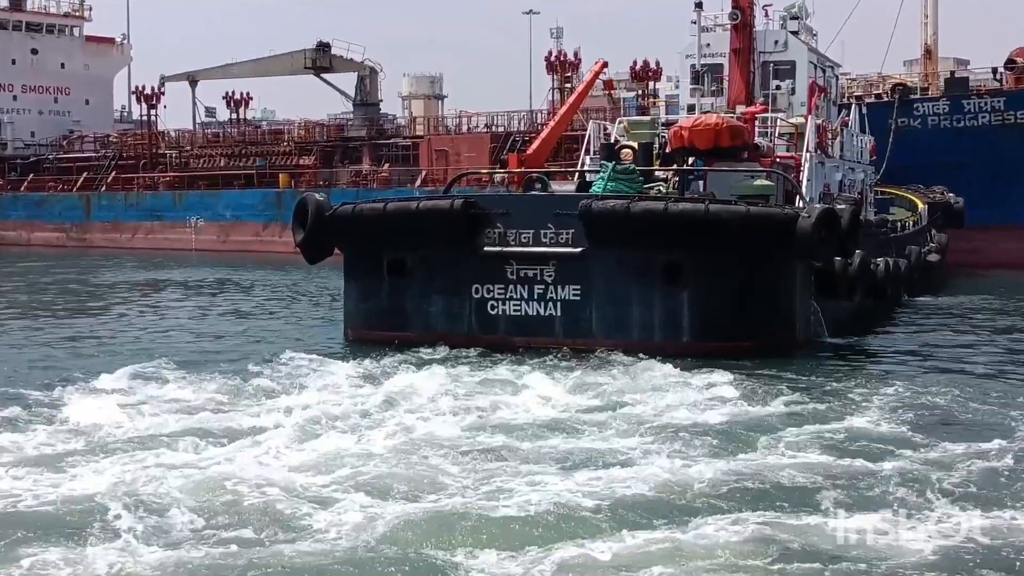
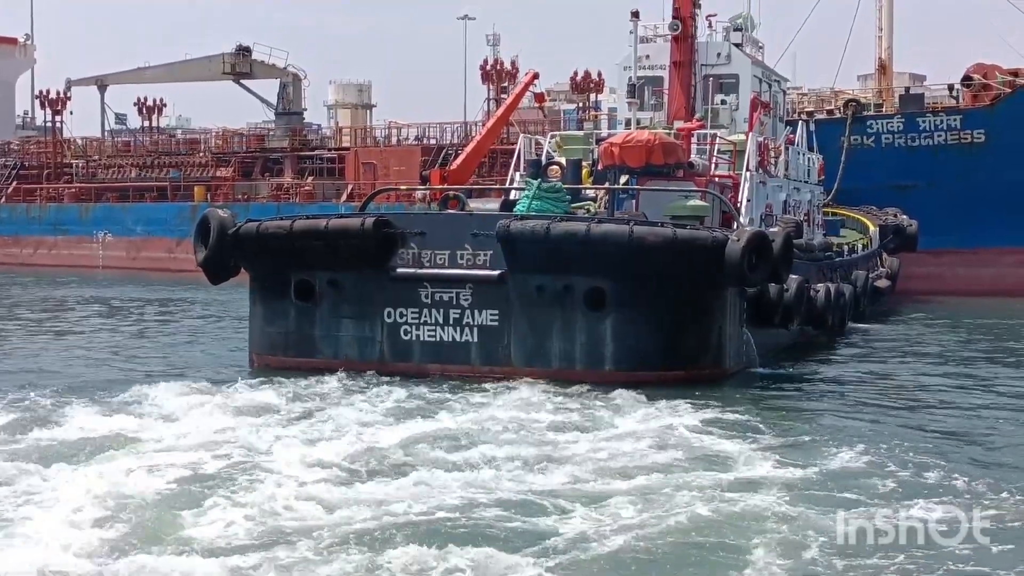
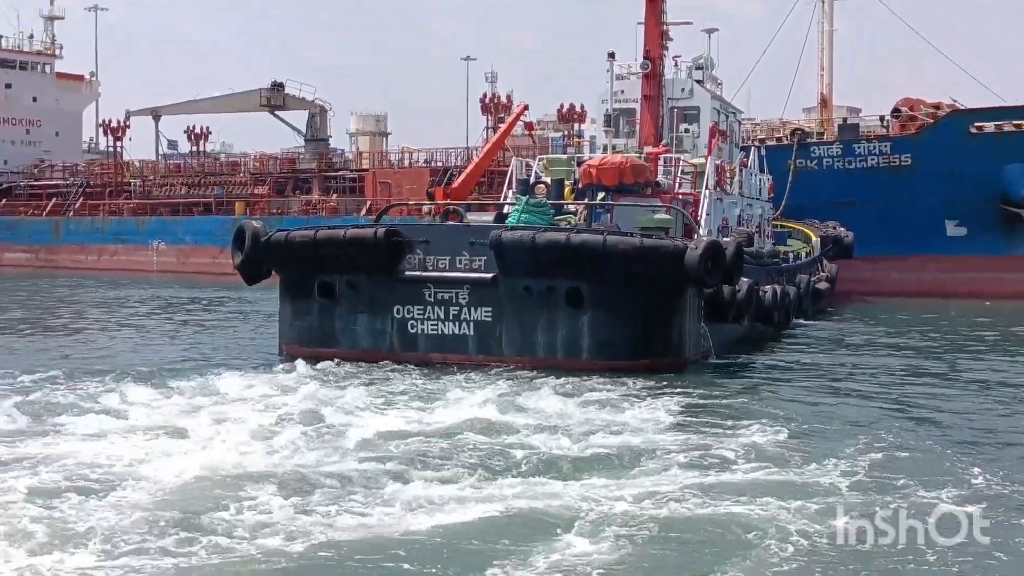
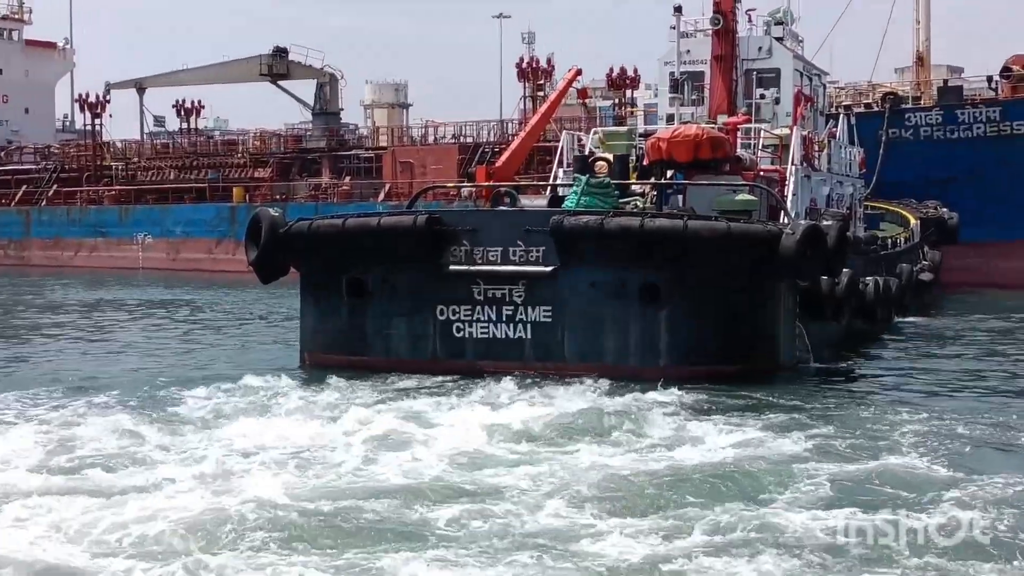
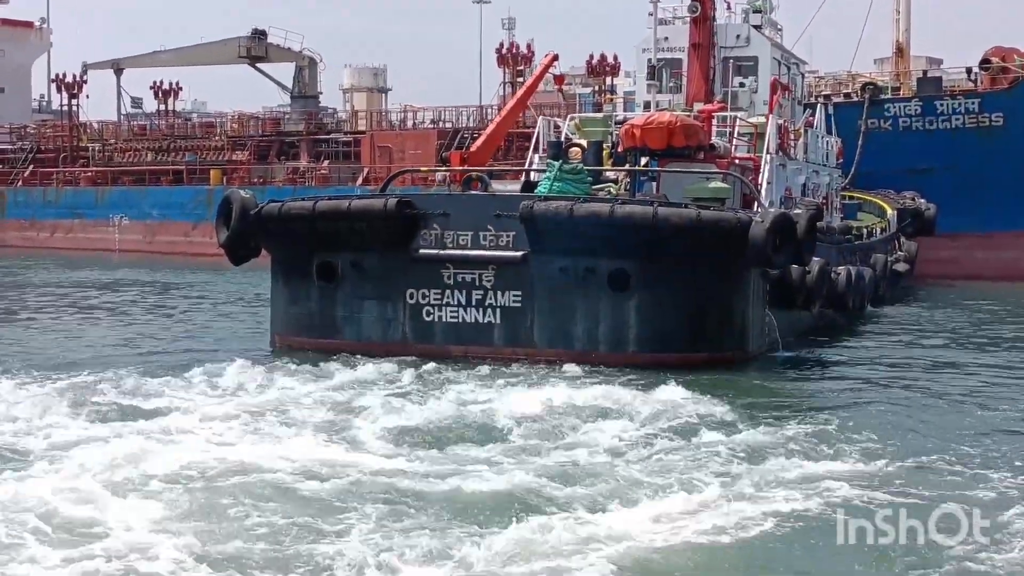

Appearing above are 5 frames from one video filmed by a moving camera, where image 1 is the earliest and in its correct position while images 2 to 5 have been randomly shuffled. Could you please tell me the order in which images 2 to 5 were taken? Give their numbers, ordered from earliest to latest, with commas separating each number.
4, 5, 2, 3
